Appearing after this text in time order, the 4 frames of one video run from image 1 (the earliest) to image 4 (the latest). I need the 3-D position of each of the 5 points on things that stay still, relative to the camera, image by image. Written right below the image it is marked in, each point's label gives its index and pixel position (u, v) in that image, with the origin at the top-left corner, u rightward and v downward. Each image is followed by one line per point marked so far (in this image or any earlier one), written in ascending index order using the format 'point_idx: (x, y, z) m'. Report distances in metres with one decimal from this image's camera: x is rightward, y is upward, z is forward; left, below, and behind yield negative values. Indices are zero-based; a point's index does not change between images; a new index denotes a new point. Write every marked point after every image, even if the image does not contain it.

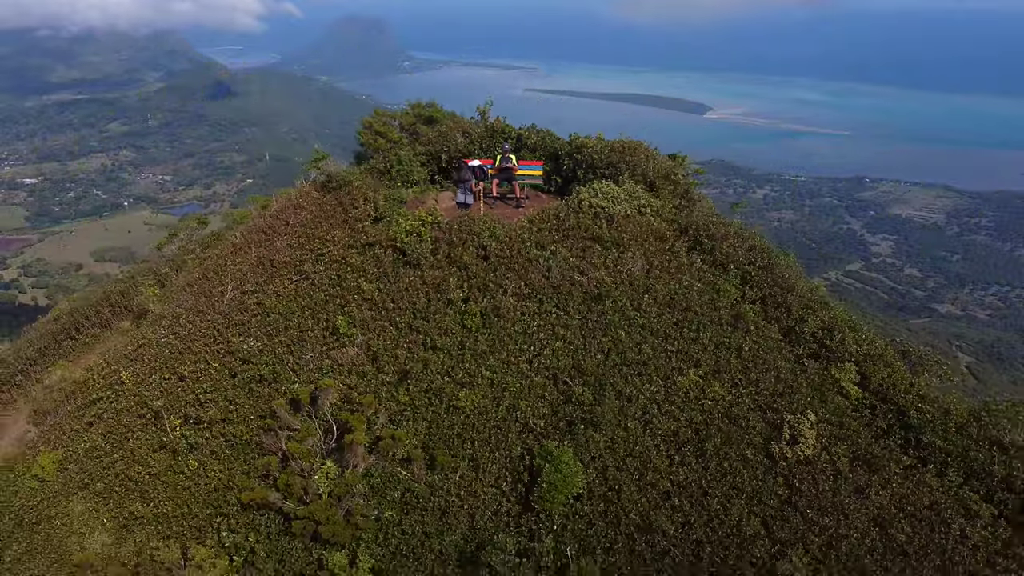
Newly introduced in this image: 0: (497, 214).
0: (-0.1, +1.3, +11.1) m
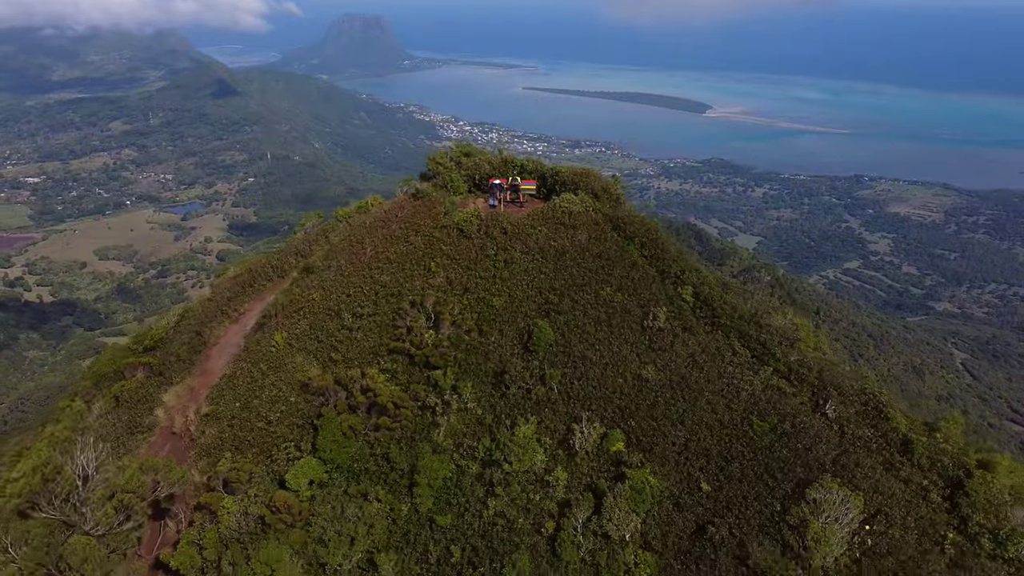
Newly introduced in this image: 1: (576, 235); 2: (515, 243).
0: (0.0, +1.8, +14.4) m
1: (+1.5, +1.3, +13.7) m
2: (+0.1, +0.8, +13.3) m
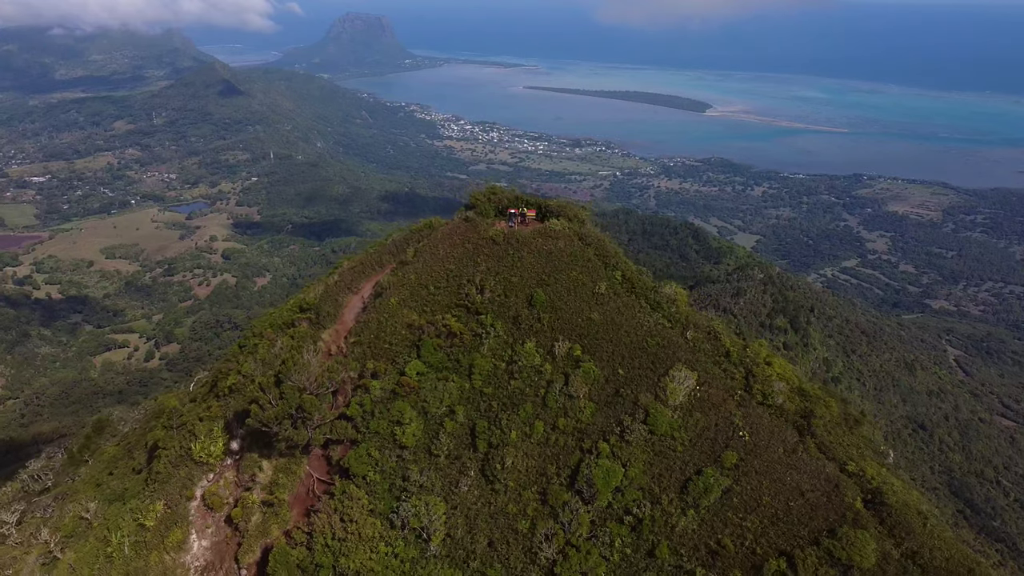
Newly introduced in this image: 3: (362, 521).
0: (+0.2, +2.2, +19.9) m
1: (+1.7, +1.6, +19.1) m
2: (+0.3, +1.2, +18.8) m
3: (-3.0, -4.7, +11.4) m
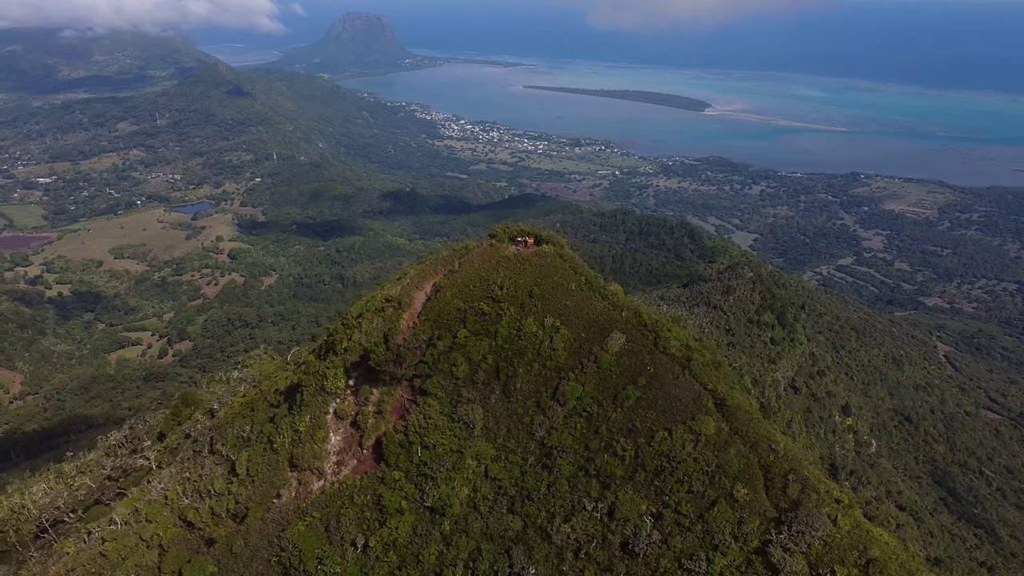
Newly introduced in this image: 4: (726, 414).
0: (+0.5, +2.3, +28.0) m
1: (+2.0, +1.7, +27.2) m
2: (+0.6, +1.2, +26.9) m
3: (-2.7, -4.7, +19.5) m
4: (+7.6, -4.5, +19.2) m
